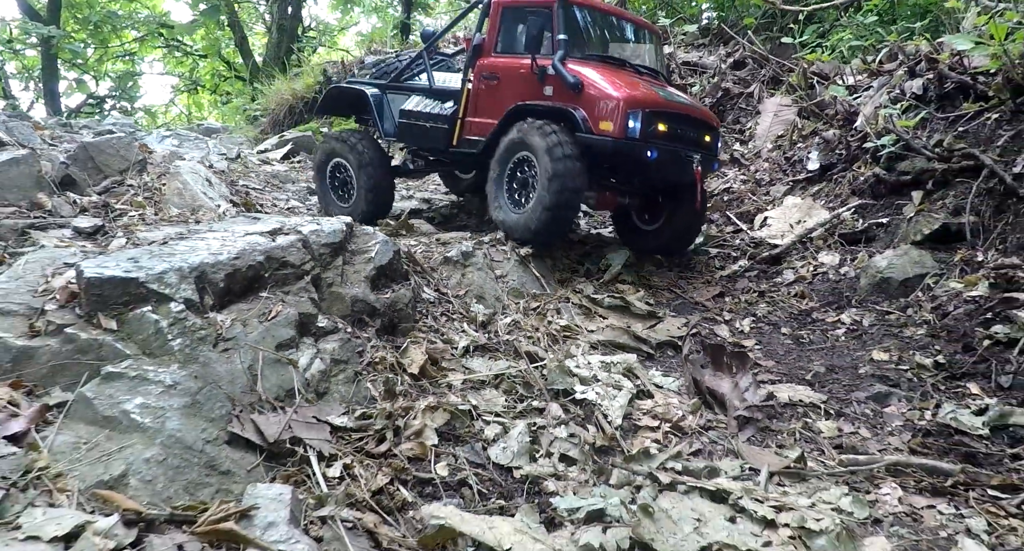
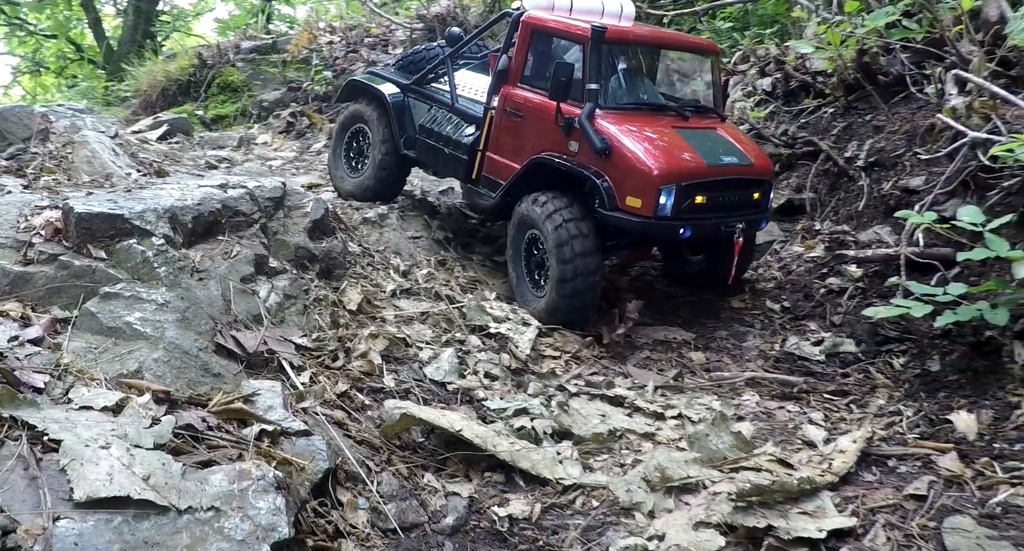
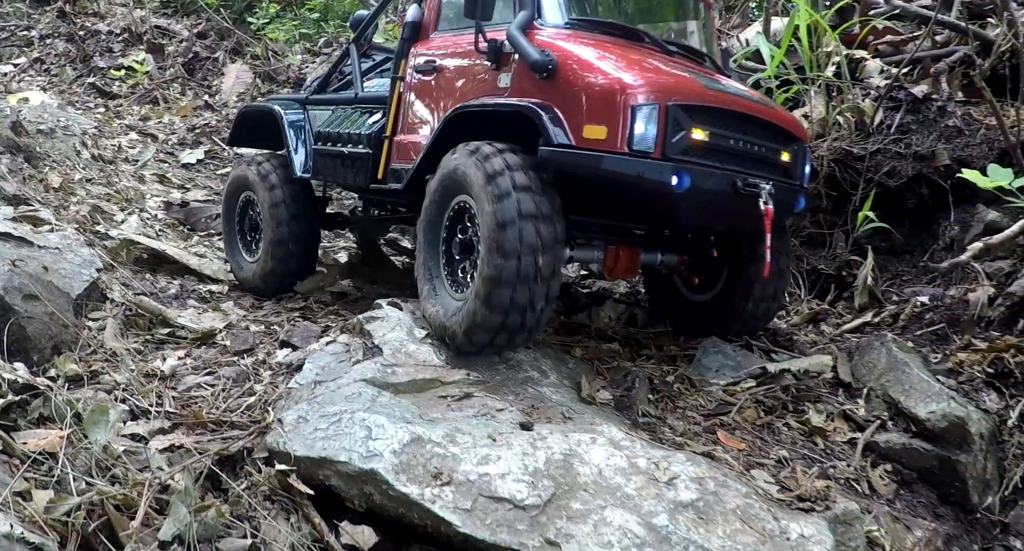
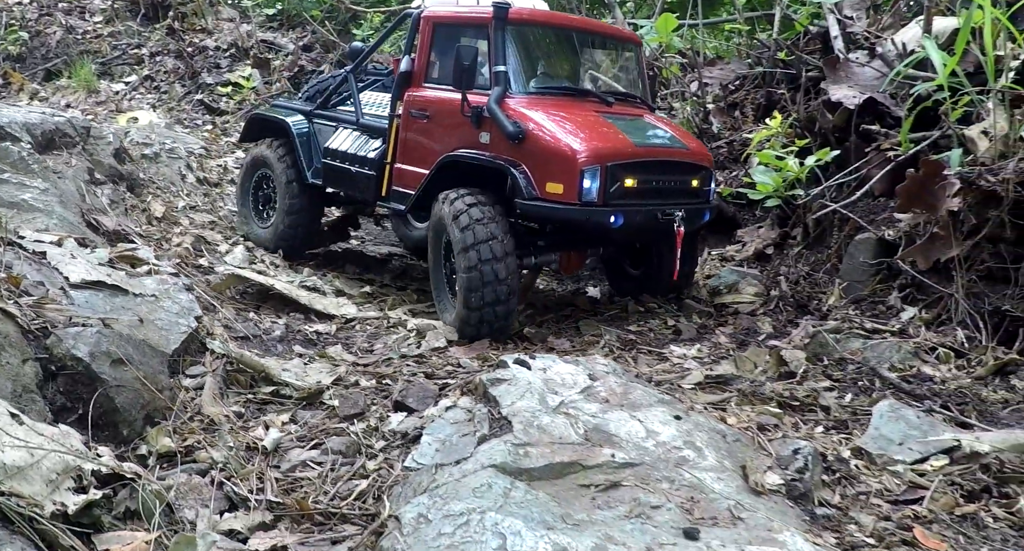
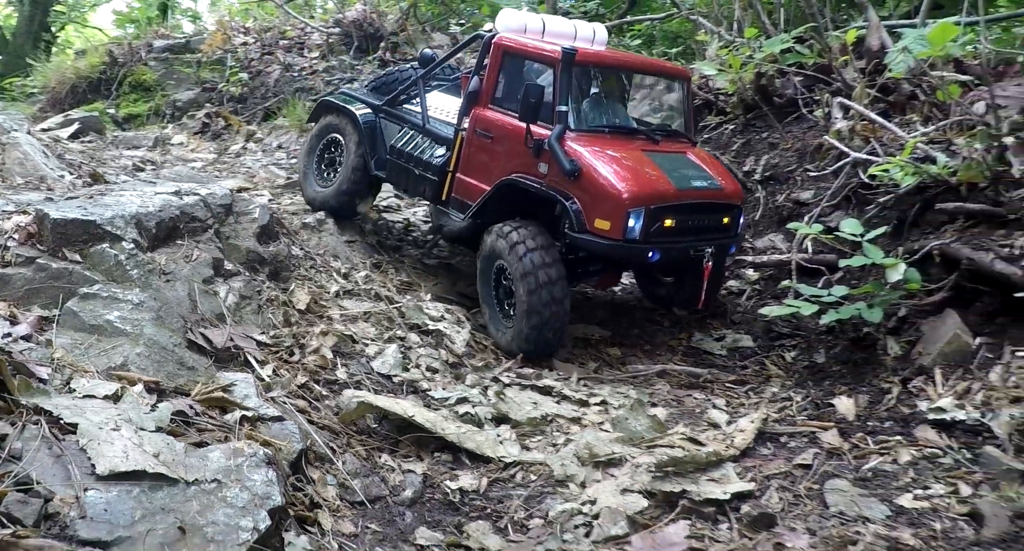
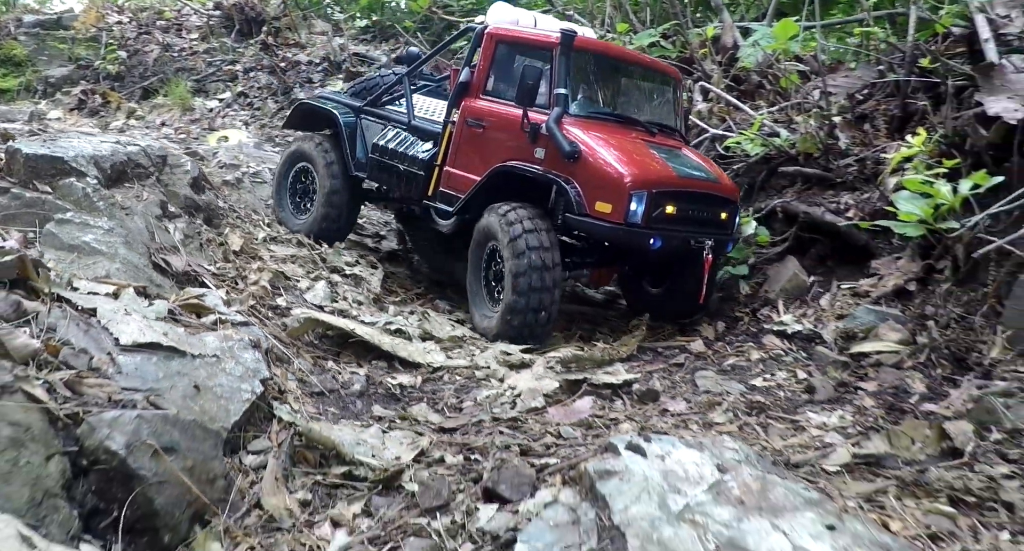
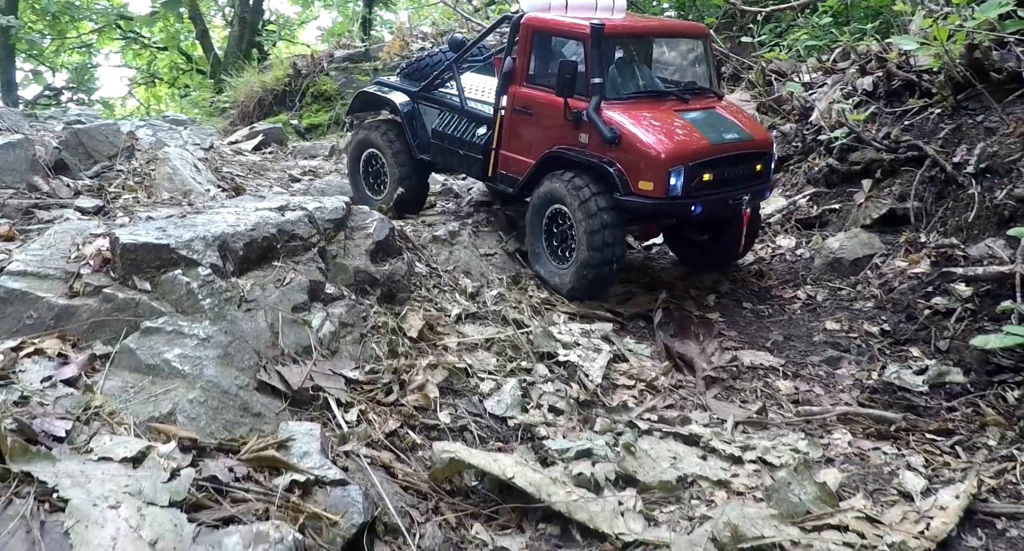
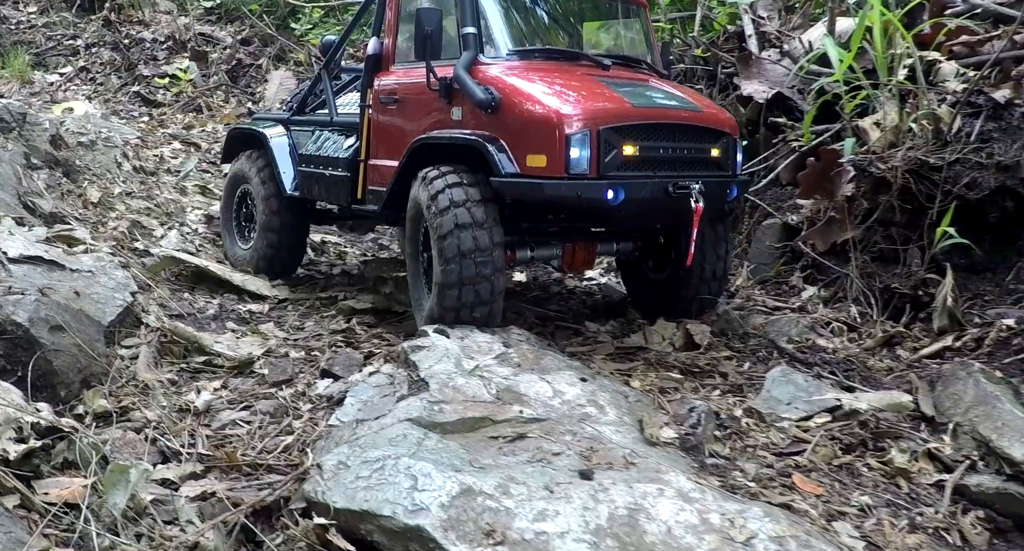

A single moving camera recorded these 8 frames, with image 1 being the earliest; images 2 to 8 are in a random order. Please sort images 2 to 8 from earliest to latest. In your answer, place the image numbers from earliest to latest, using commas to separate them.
7, 2, 5, 6, 4, 8, 3
